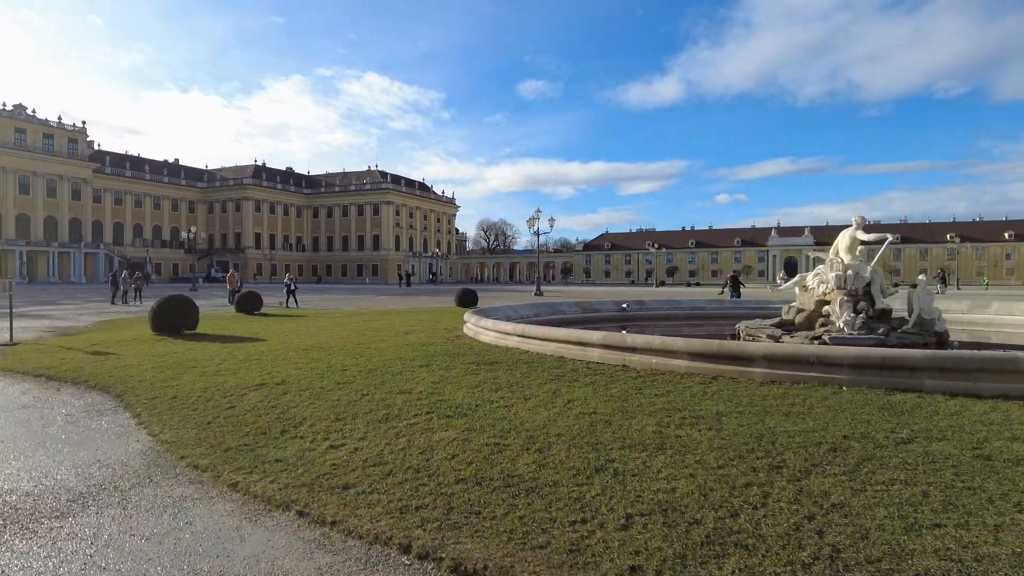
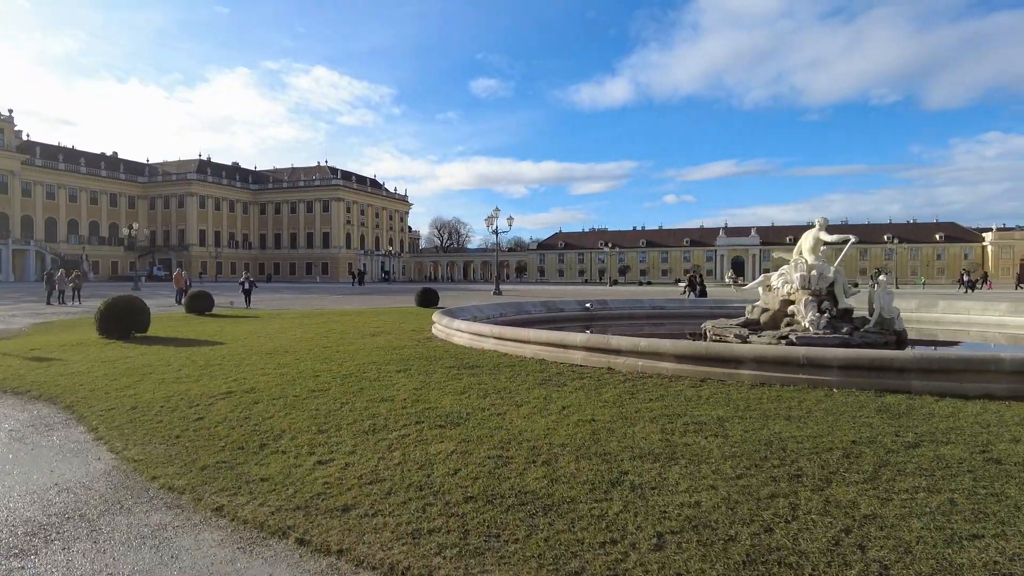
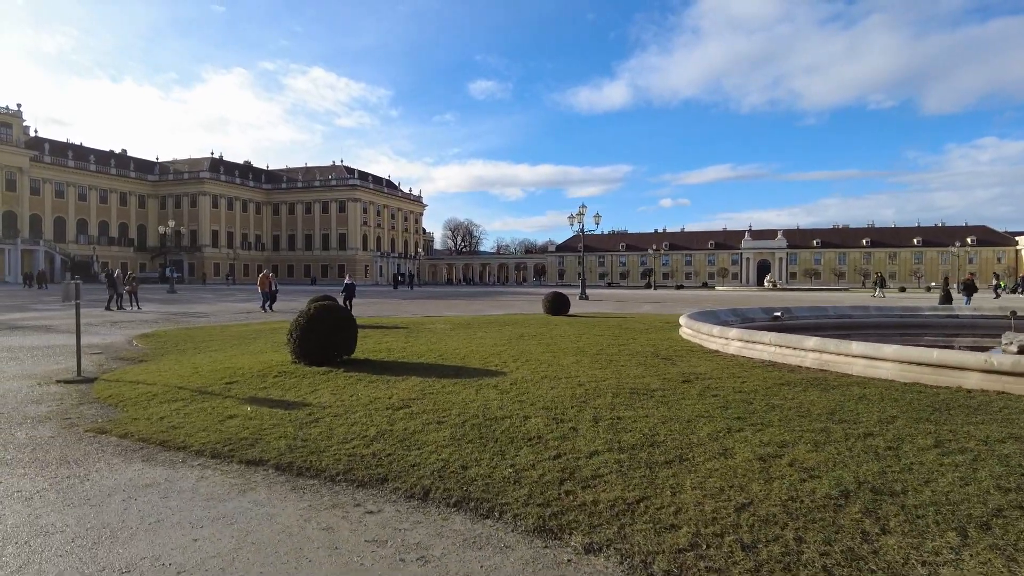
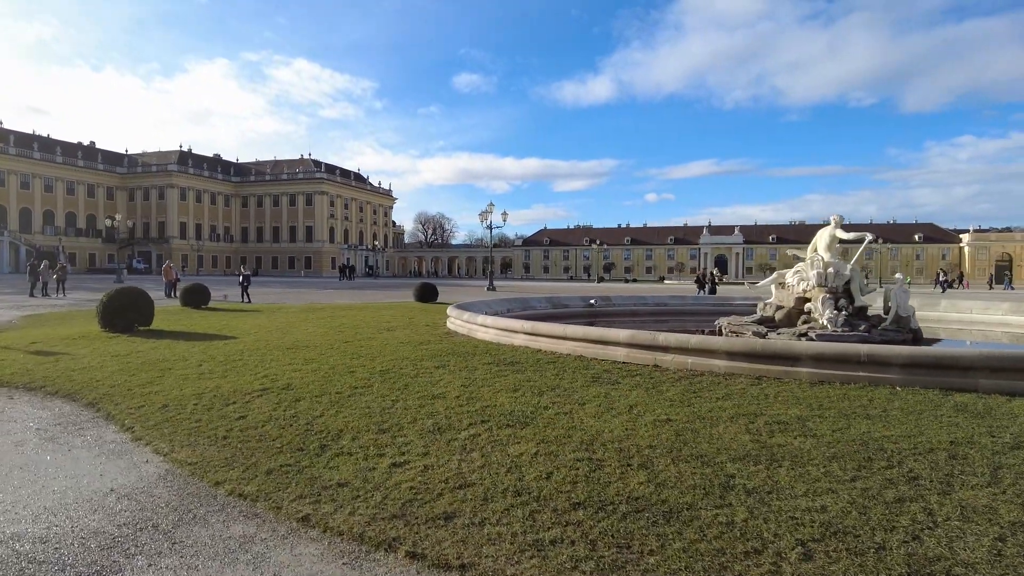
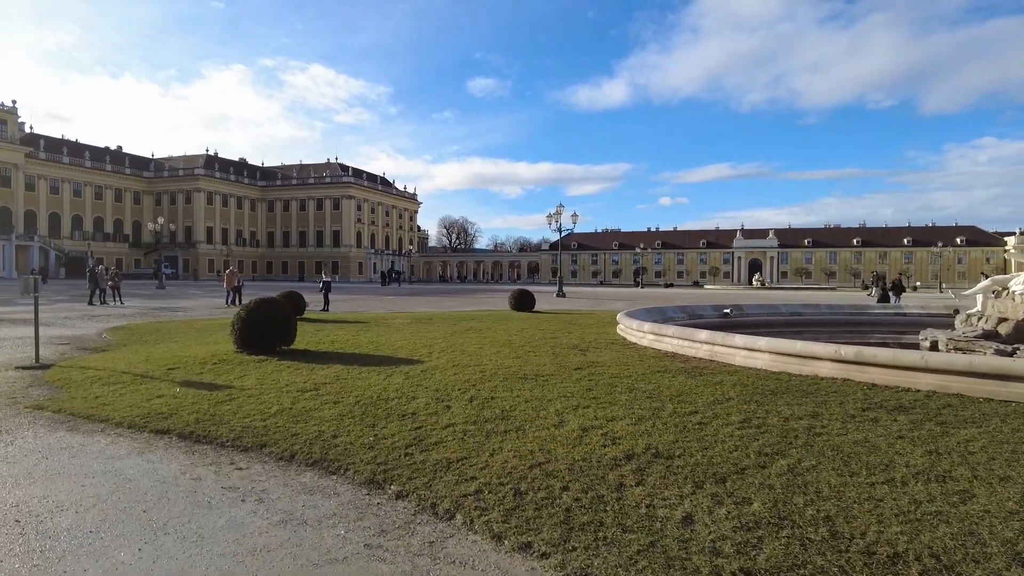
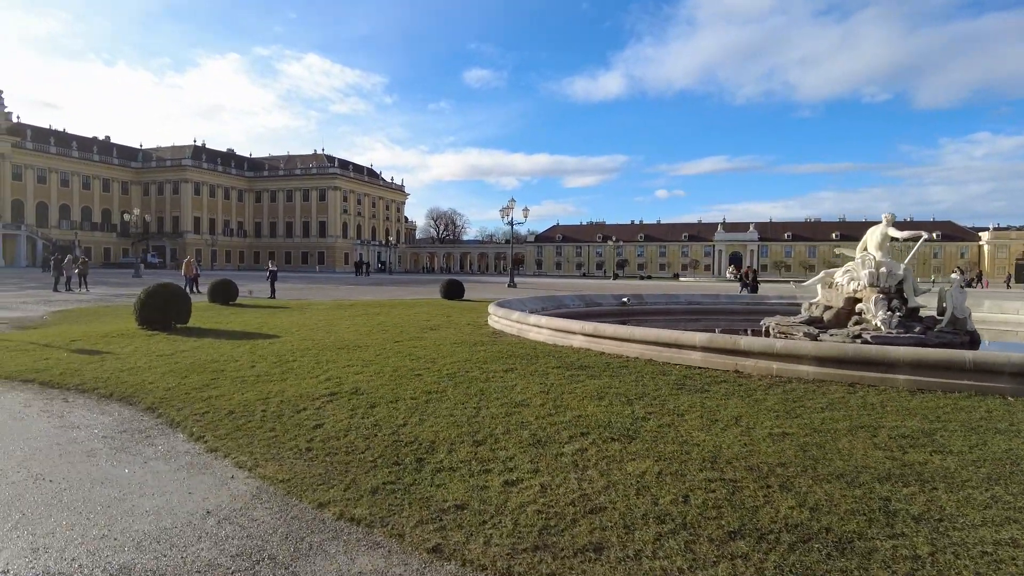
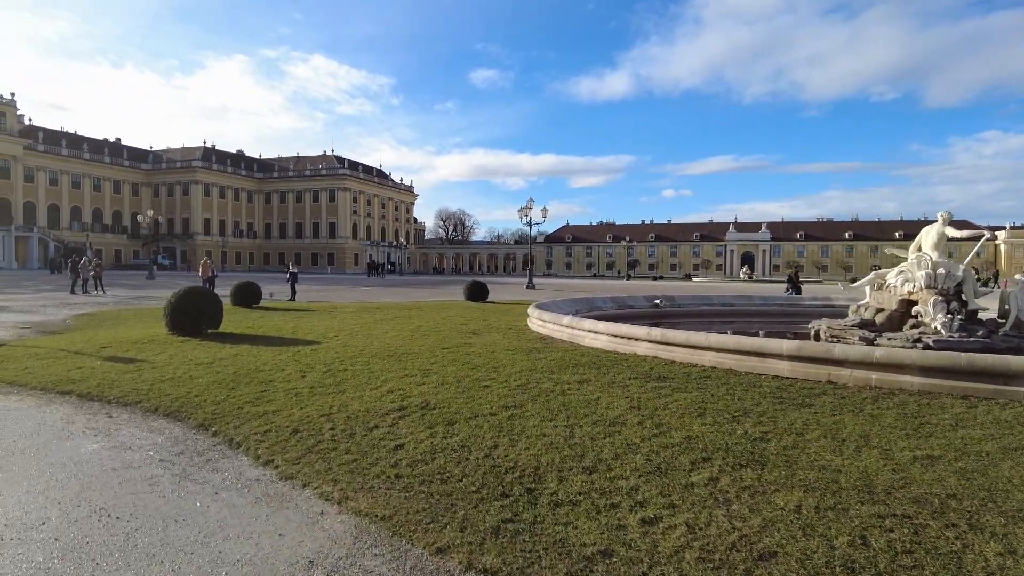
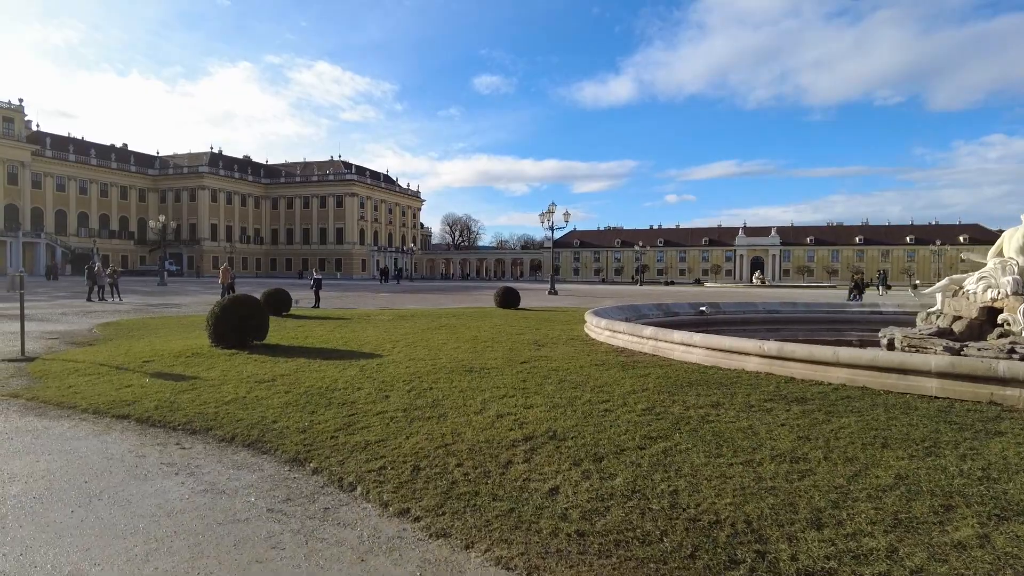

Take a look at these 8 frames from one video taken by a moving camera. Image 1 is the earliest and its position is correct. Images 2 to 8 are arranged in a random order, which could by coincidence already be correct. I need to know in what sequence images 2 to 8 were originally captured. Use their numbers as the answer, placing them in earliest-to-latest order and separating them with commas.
2, 4, 6, 7, 8, 5, 3
